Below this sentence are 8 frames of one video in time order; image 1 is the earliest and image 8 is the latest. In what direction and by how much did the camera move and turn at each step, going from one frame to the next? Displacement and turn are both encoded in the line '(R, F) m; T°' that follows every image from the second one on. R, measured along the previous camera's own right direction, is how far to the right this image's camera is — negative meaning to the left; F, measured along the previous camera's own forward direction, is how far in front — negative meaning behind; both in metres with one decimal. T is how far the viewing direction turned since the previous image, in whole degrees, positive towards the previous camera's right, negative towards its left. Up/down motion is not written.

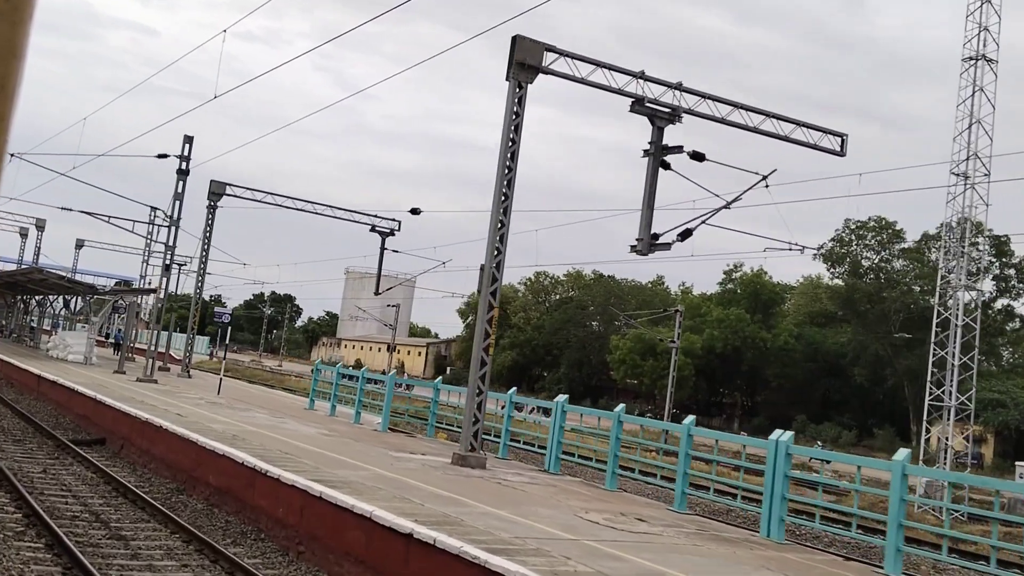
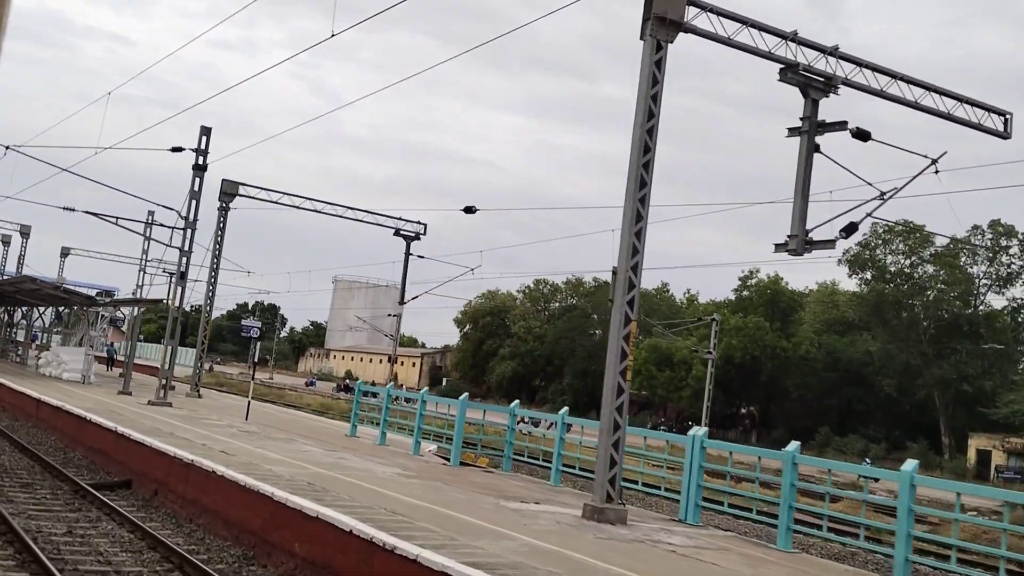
(-2.4, +3.2) m; +1°
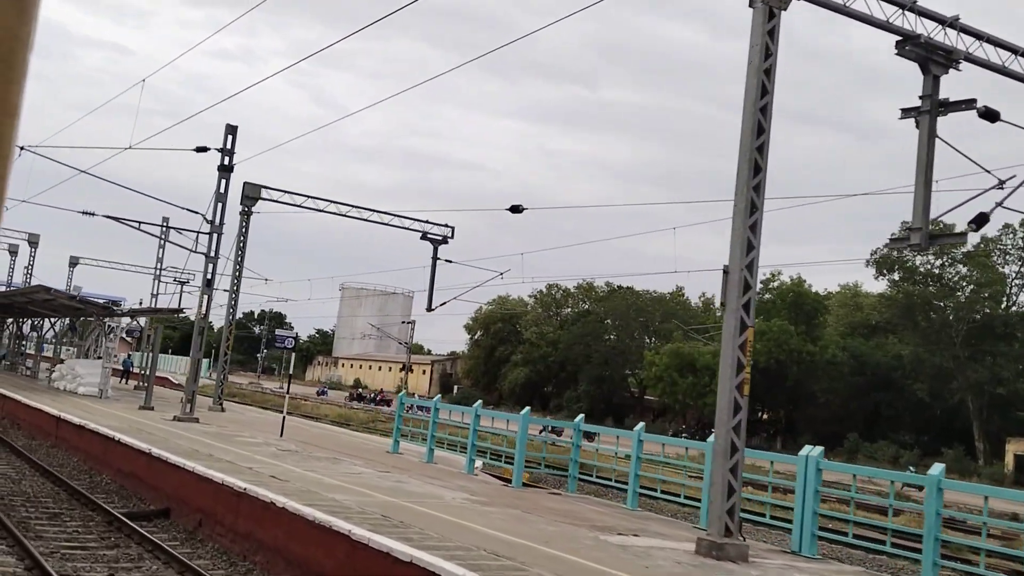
(-1.3, +1.6) m; 0°
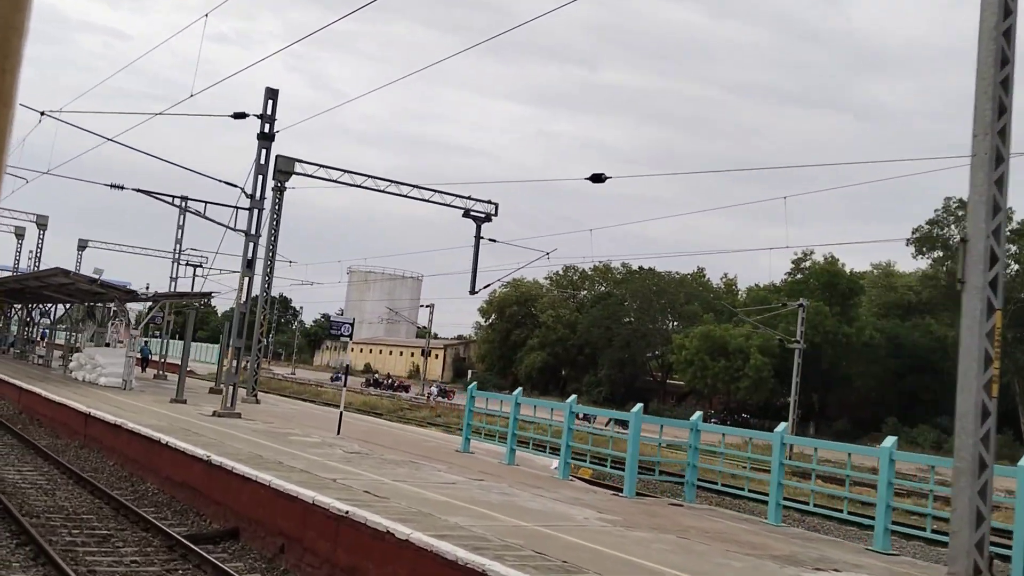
(-1.9, +2.4) m; 0°
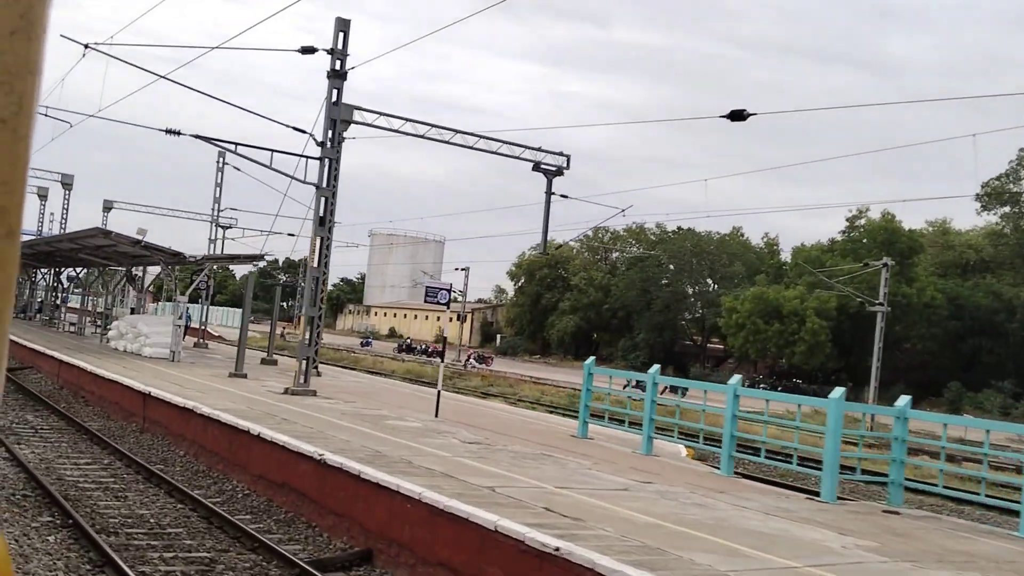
(-2.2, +2.8) m; -1°
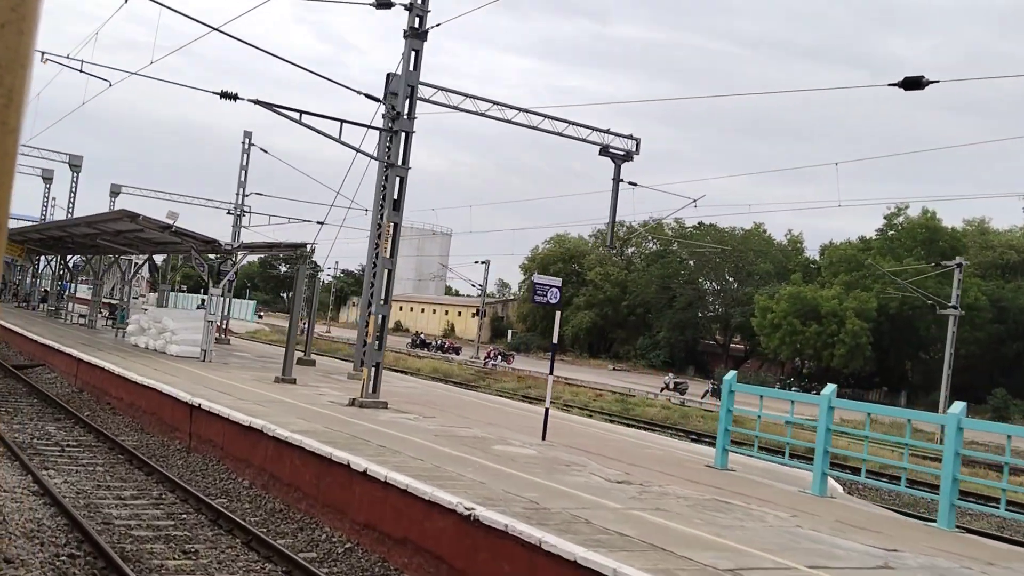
(-2.1, +2.9) m; 0°
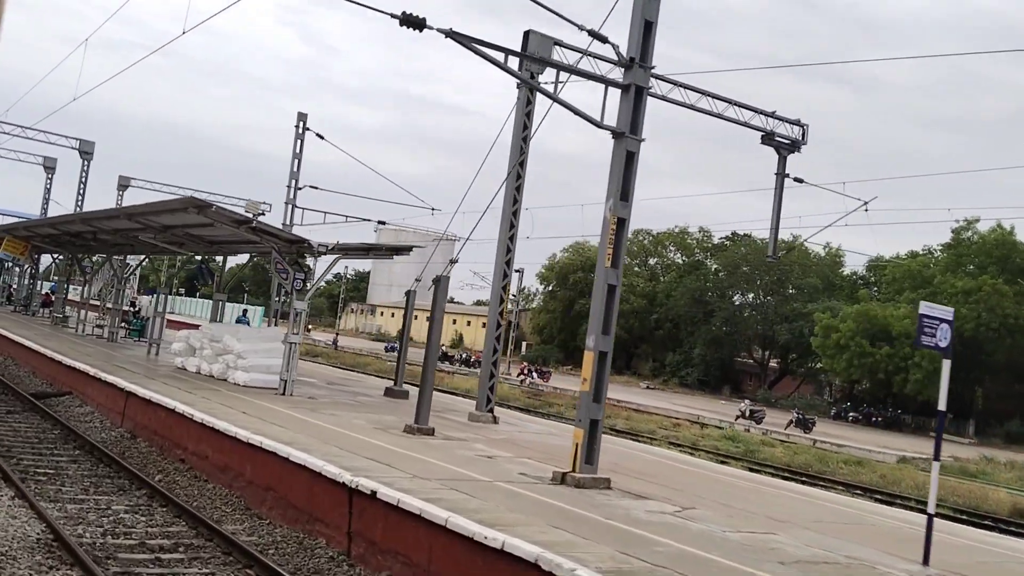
(-4.1, +5.3) m; +1°
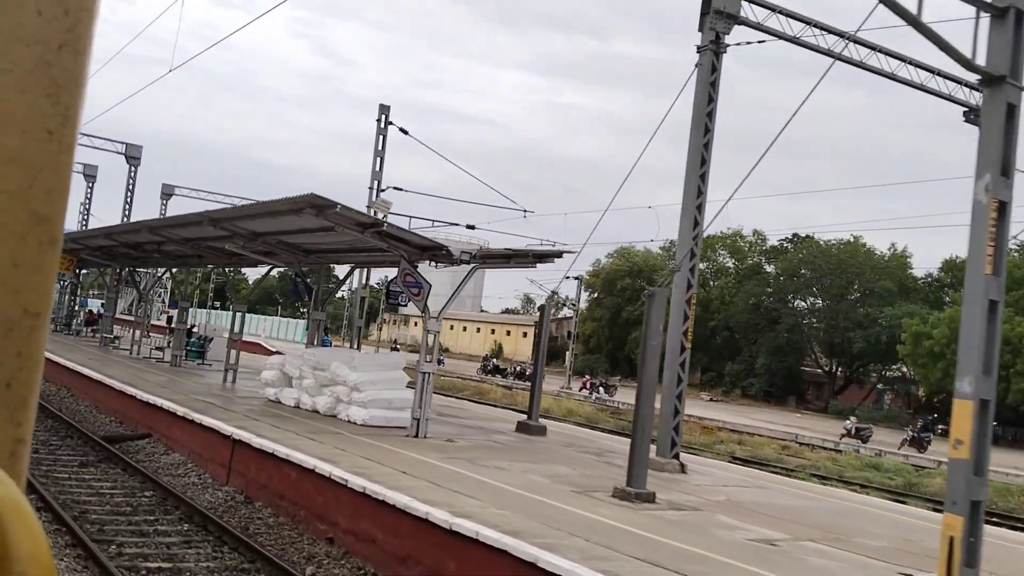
(-3.0, +3.7) m; -1°
